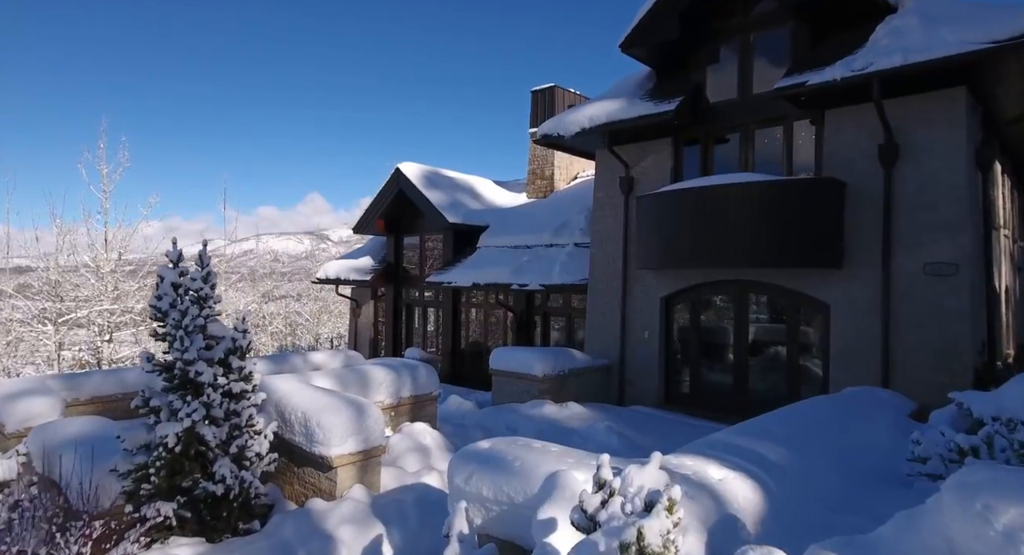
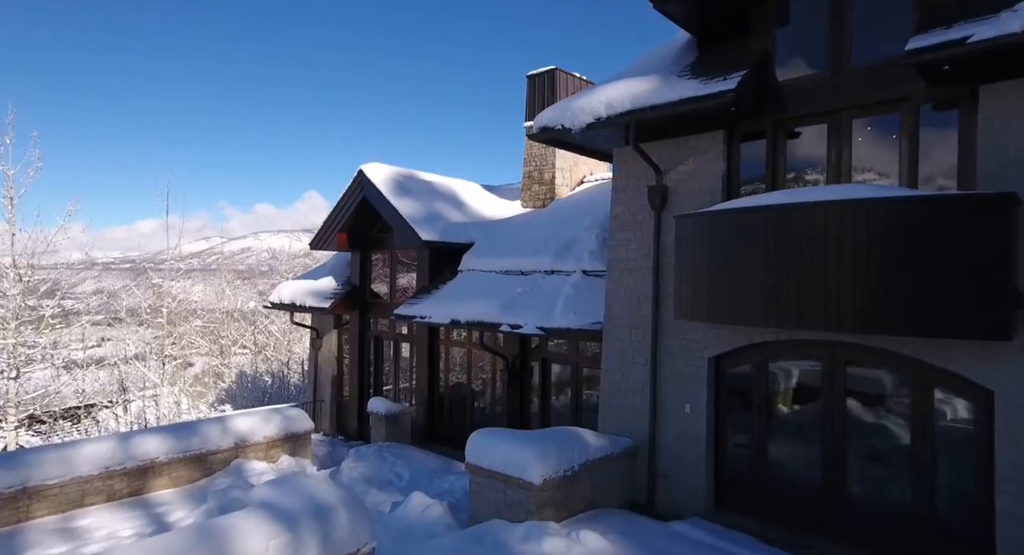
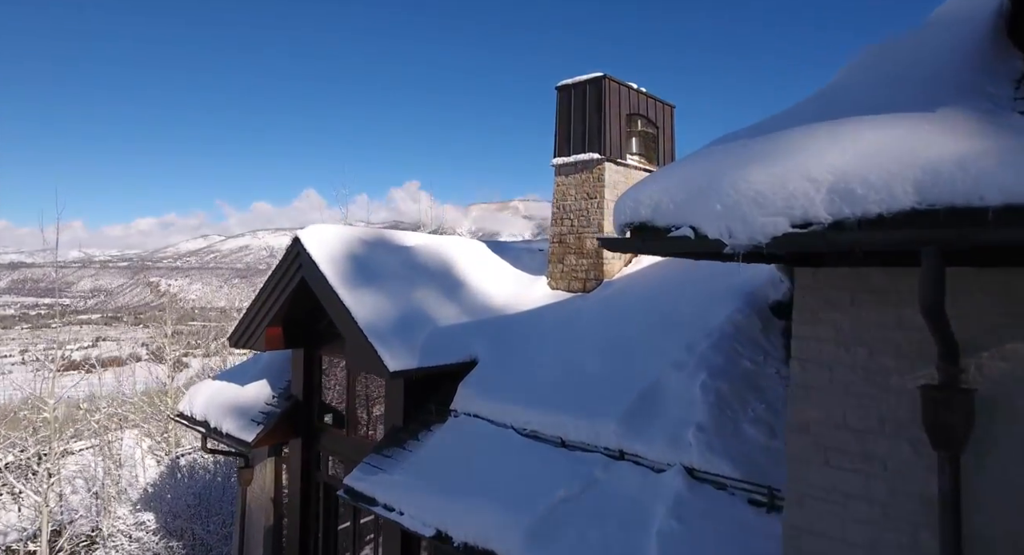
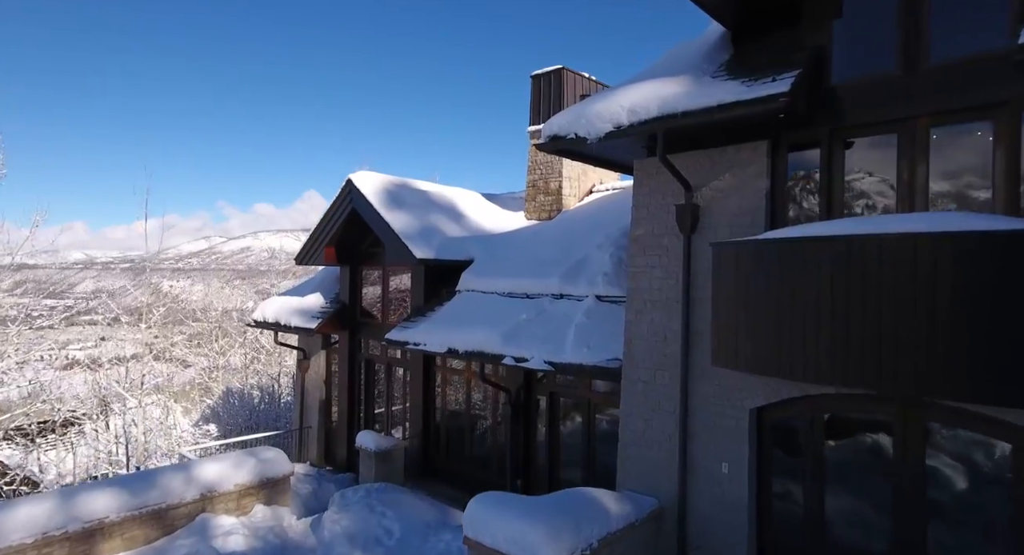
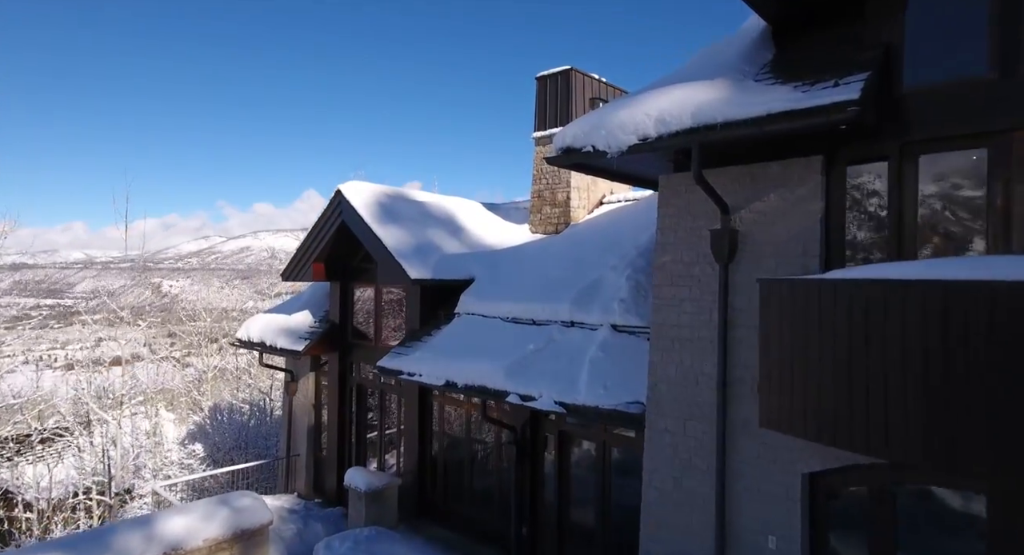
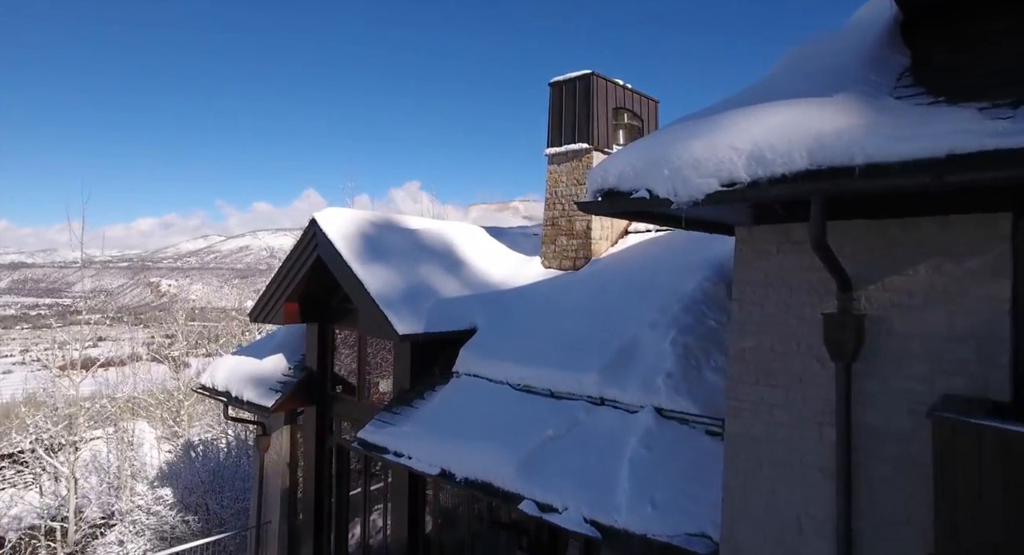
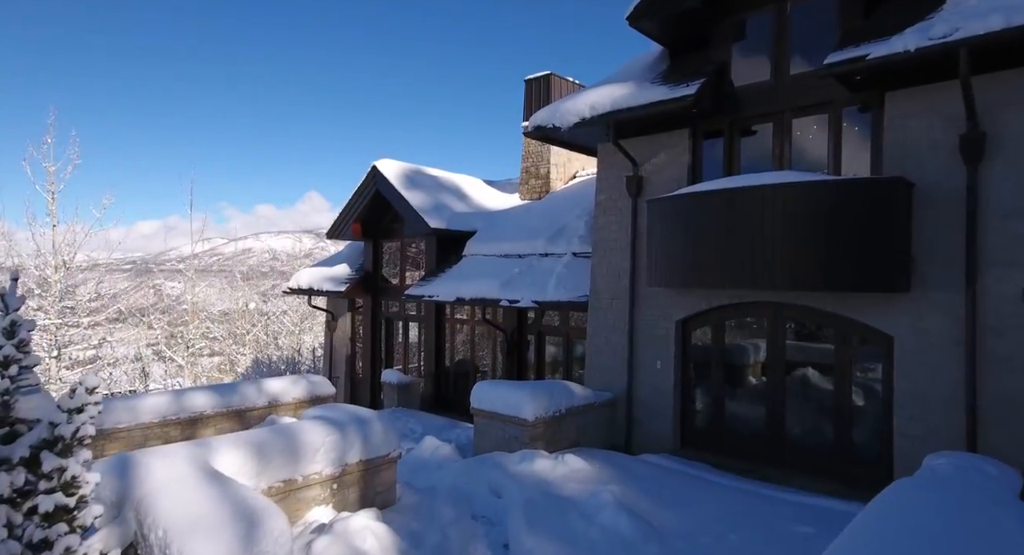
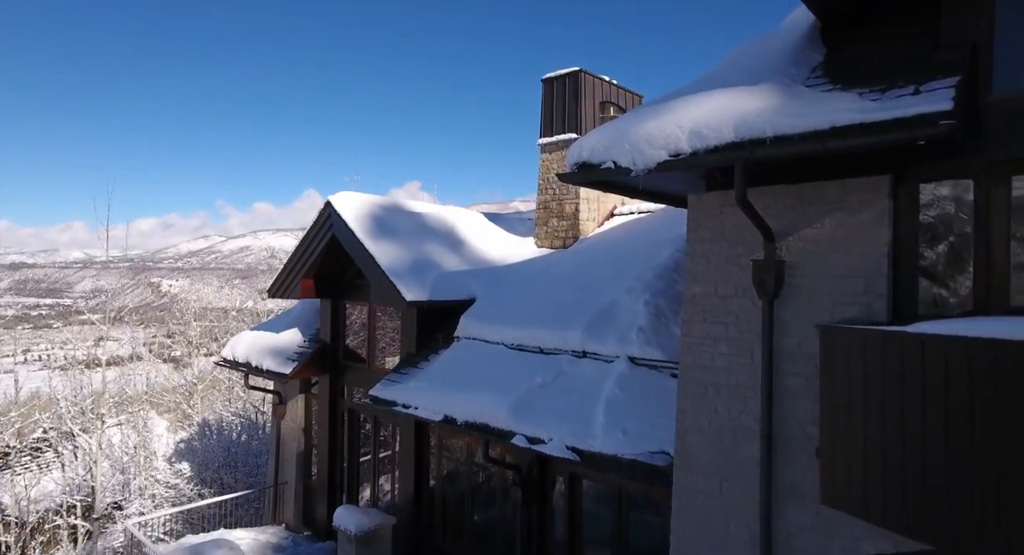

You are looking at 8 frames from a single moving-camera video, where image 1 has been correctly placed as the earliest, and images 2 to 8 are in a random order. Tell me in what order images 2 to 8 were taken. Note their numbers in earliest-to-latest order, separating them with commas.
7, 2, 4, 5, 8, 6, 3
